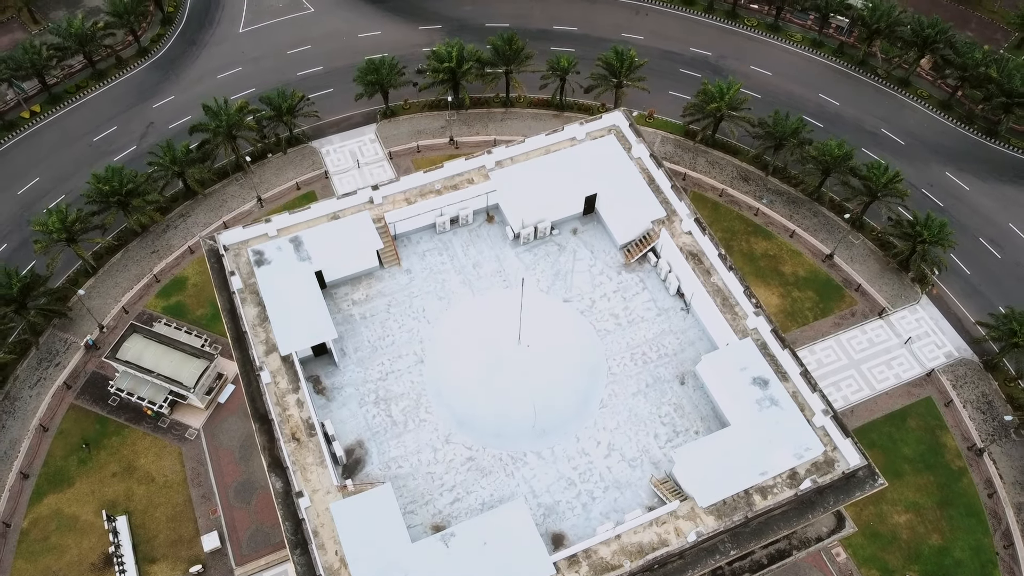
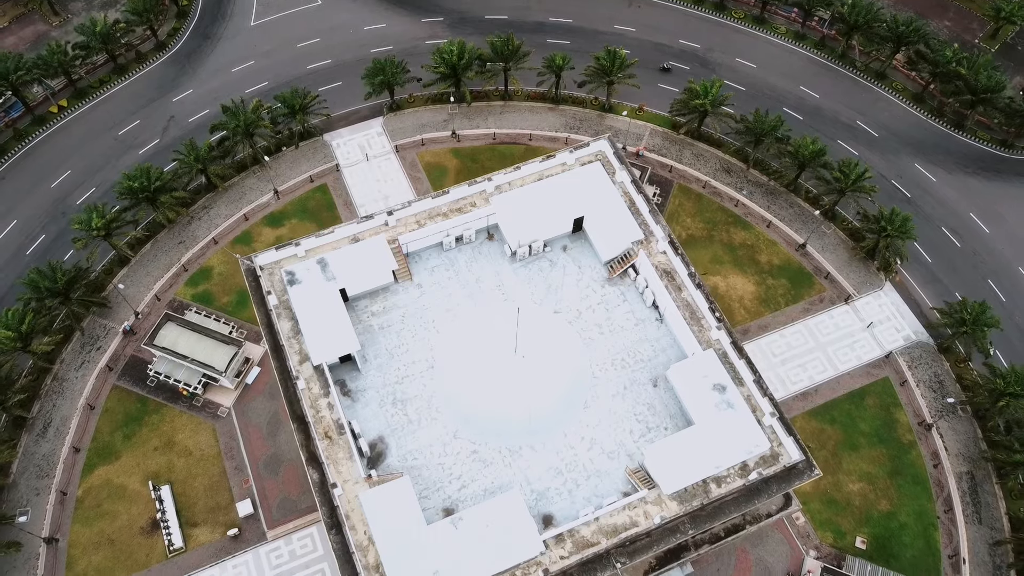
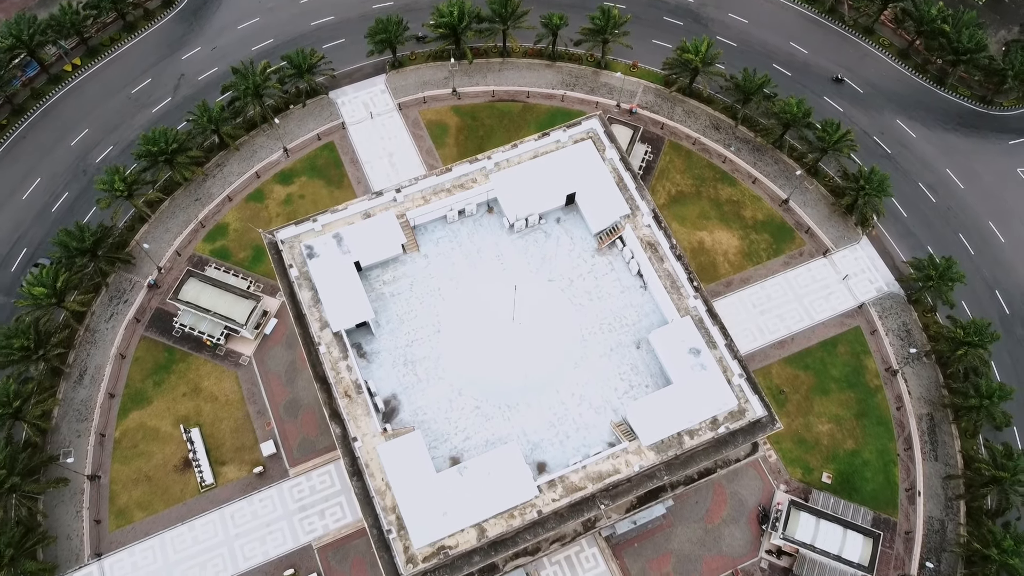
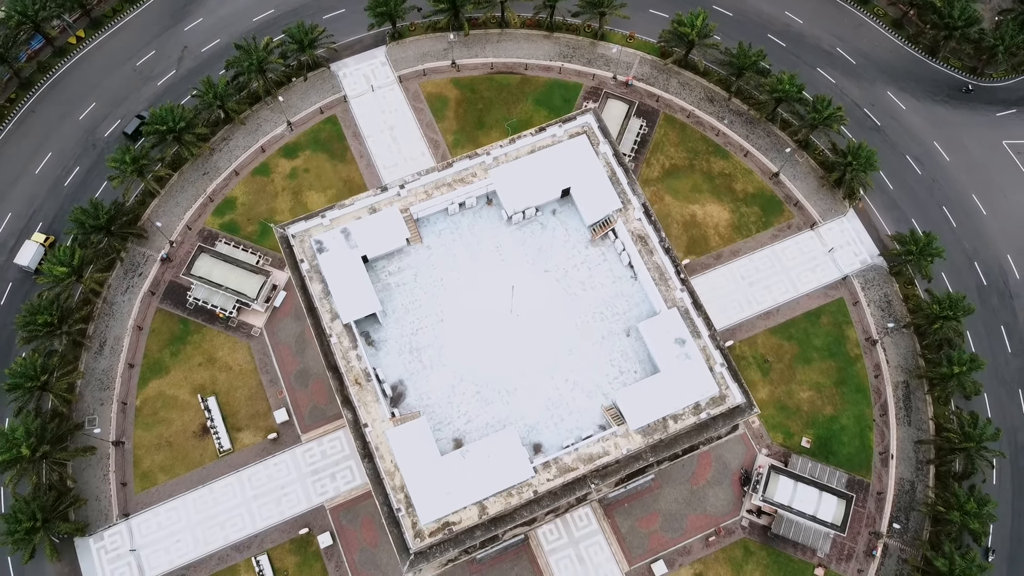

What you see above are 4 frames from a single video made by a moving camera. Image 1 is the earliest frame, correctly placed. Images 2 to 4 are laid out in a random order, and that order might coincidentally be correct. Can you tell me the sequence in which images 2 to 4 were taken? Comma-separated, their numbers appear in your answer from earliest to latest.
2, 3, 4
